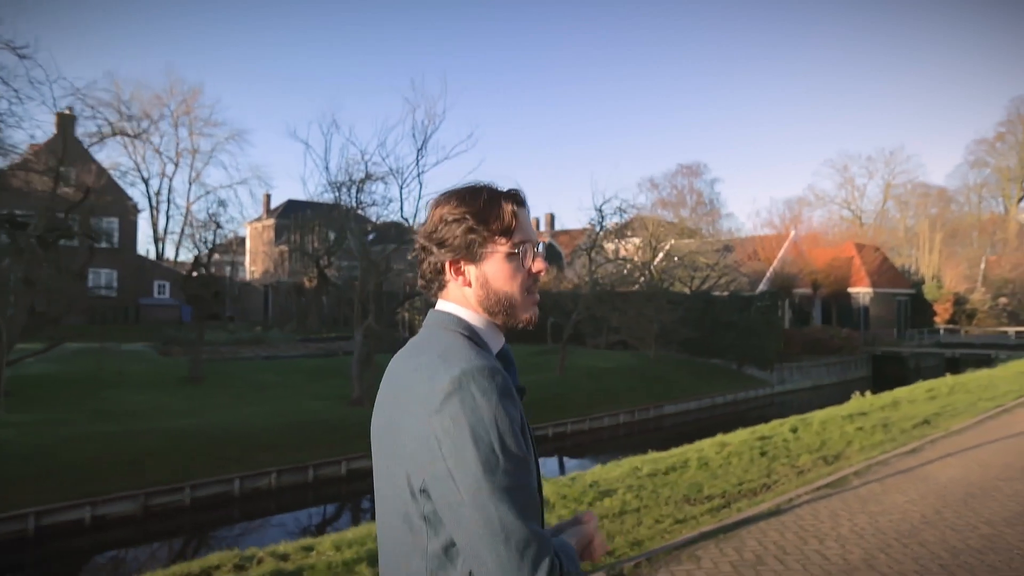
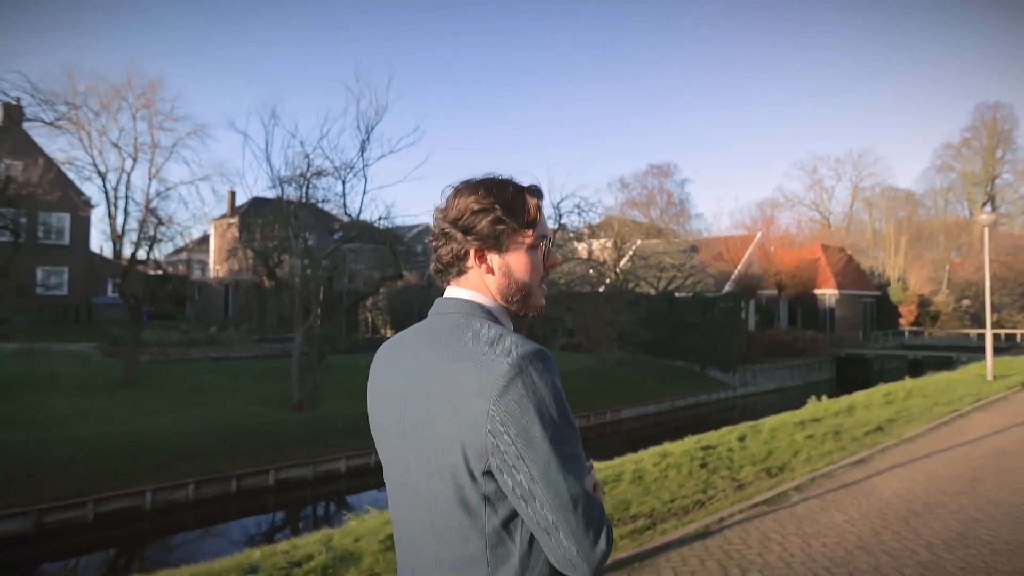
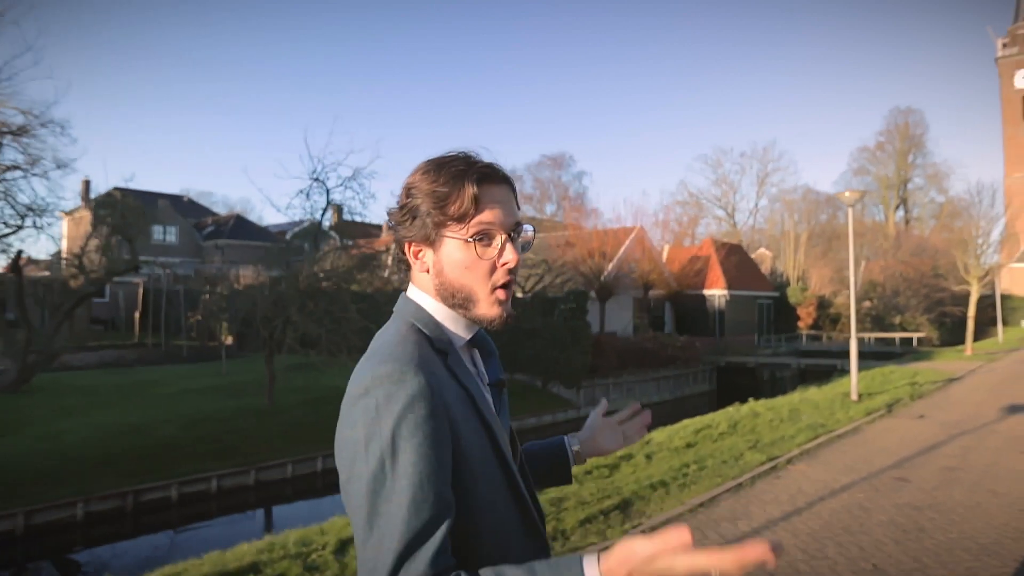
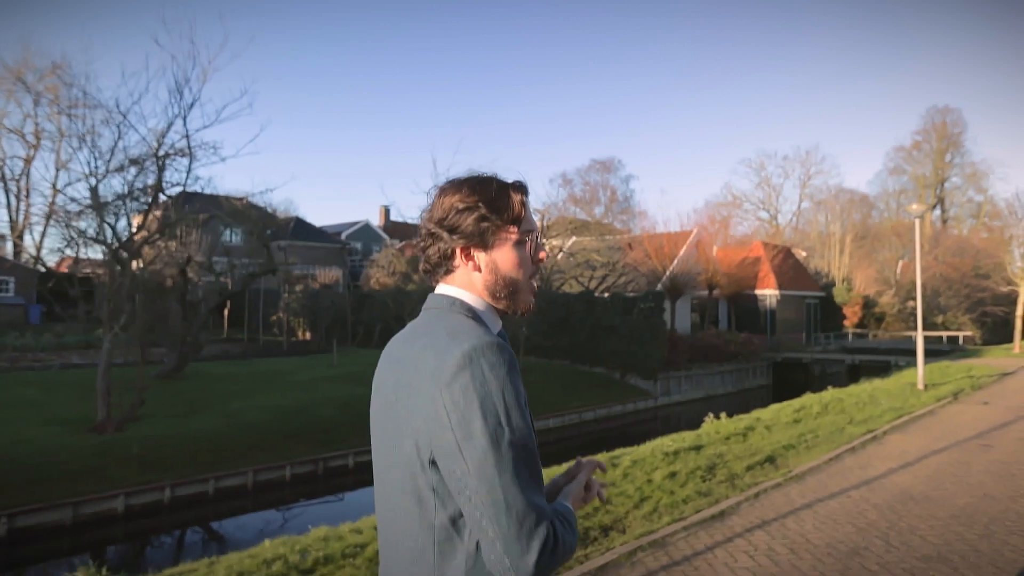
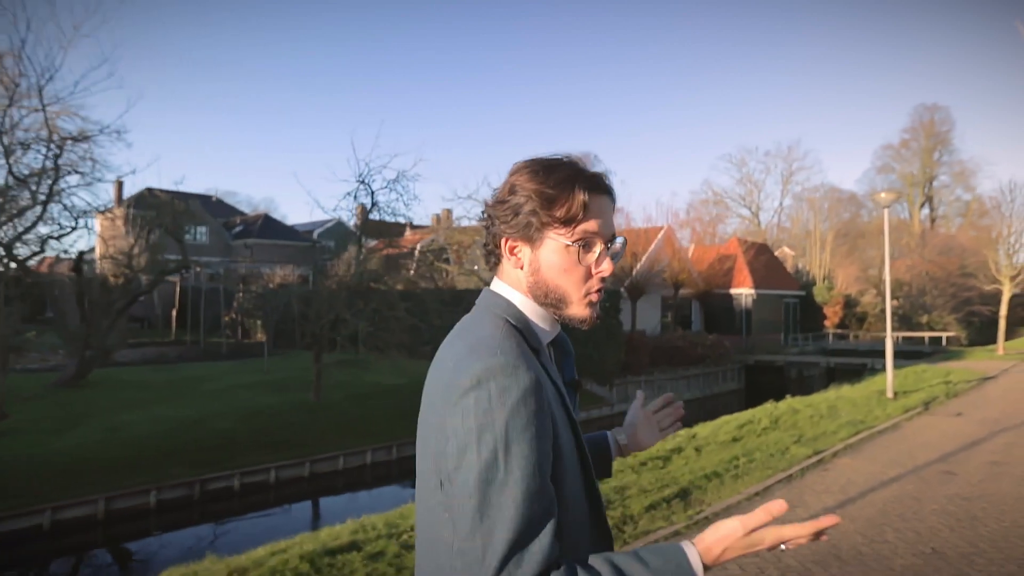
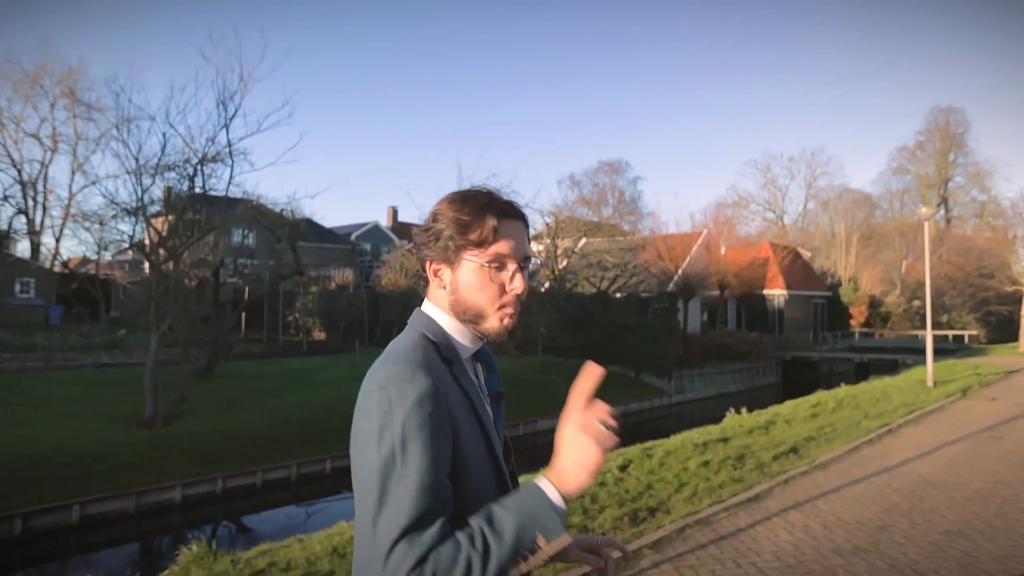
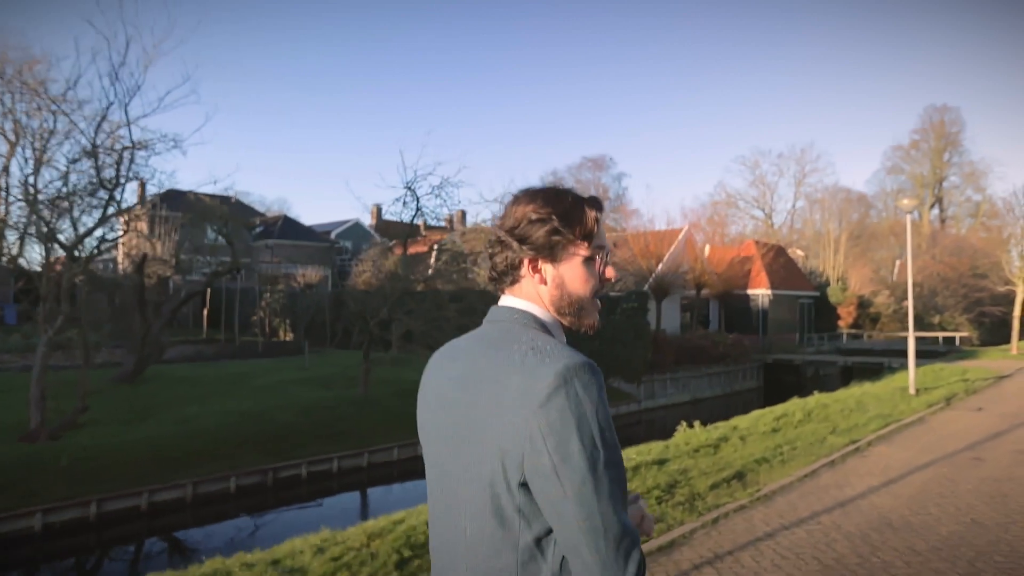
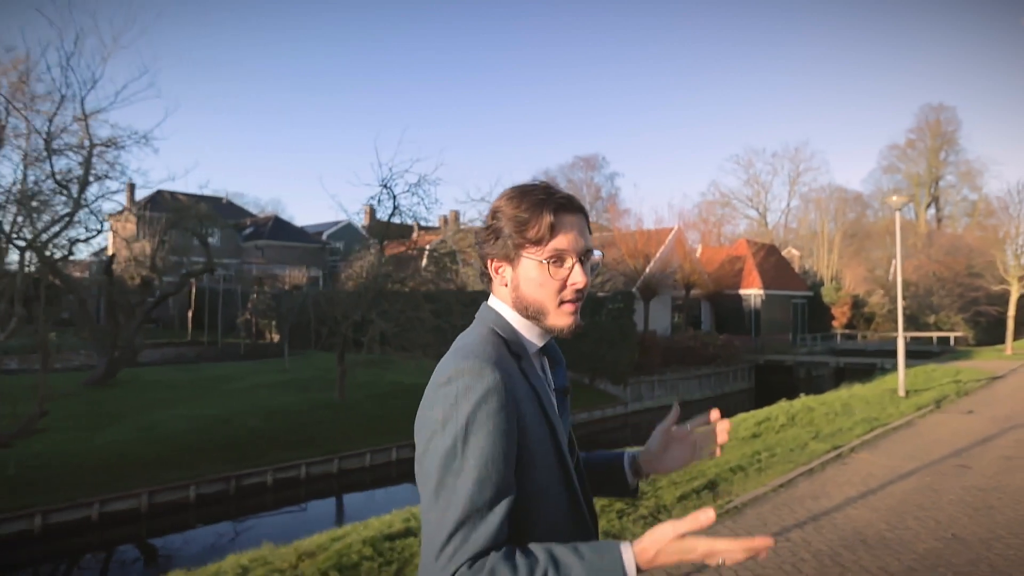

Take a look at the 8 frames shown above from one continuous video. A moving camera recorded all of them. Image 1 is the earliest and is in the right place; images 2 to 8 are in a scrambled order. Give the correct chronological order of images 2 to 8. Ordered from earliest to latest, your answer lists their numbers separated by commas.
2, 6, 4, 7, 8, 5, 3
